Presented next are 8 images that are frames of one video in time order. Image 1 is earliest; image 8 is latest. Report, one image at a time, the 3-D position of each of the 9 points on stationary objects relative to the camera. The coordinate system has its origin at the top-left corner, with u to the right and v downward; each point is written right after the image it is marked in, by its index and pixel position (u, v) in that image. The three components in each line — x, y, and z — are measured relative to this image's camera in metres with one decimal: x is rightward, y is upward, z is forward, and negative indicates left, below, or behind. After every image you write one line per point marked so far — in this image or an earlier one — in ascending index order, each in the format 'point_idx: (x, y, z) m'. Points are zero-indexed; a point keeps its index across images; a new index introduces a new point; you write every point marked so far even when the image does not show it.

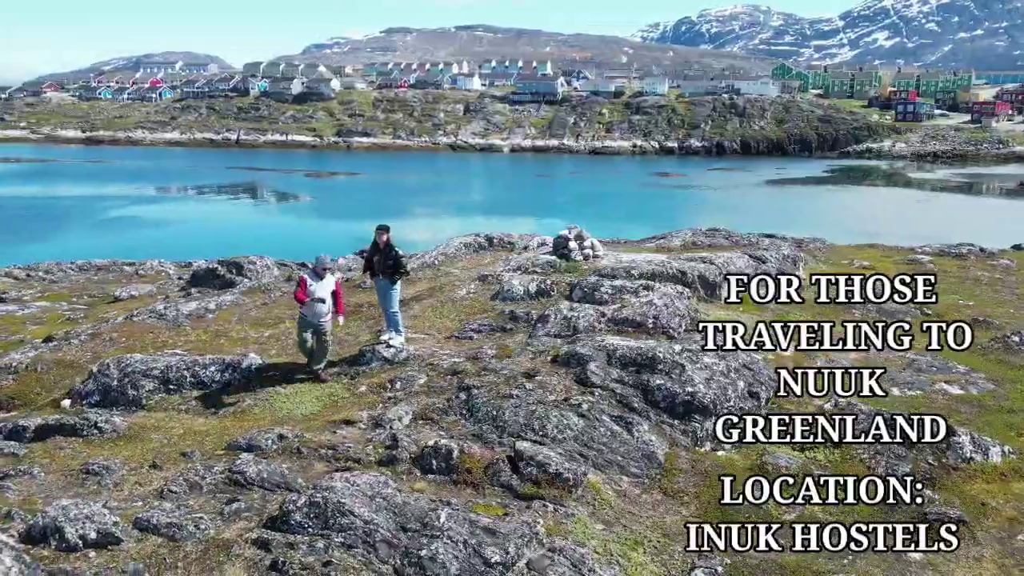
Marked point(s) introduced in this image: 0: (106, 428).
0: (-7.5, -2.6, +13.5) m
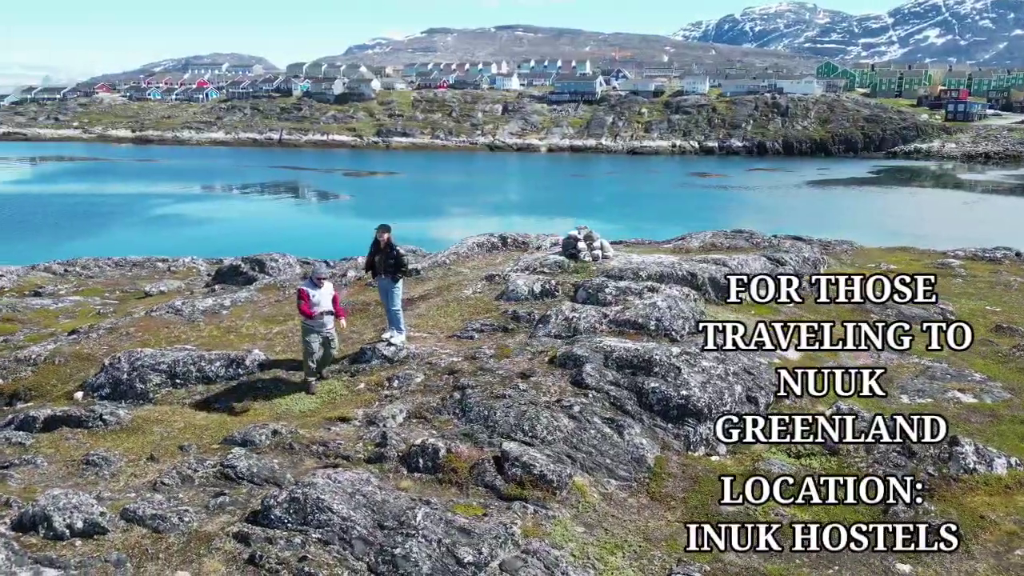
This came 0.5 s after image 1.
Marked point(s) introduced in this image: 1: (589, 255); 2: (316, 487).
0: (-7.6, -2.5, +13.9) m
1: (+2.0, +0.9, +19.6) m
2: (-2.7, -2.7, +10.1) m
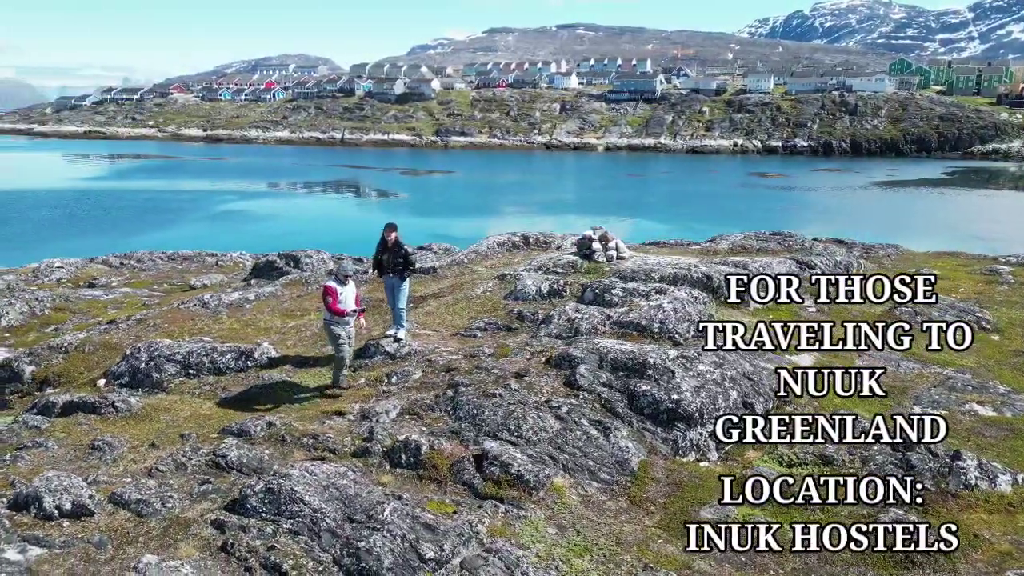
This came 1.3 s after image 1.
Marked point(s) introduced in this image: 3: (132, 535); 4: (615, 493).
0: (-7.7, -2.3, +14.5) m
1: (+2.4, +0.8, +19.4) m
2: (-3.1, -2.7, +10.3) m
3: (-5.1, -3.3, +9.8) m
4: (+1.6, -3.1, +11.3) m
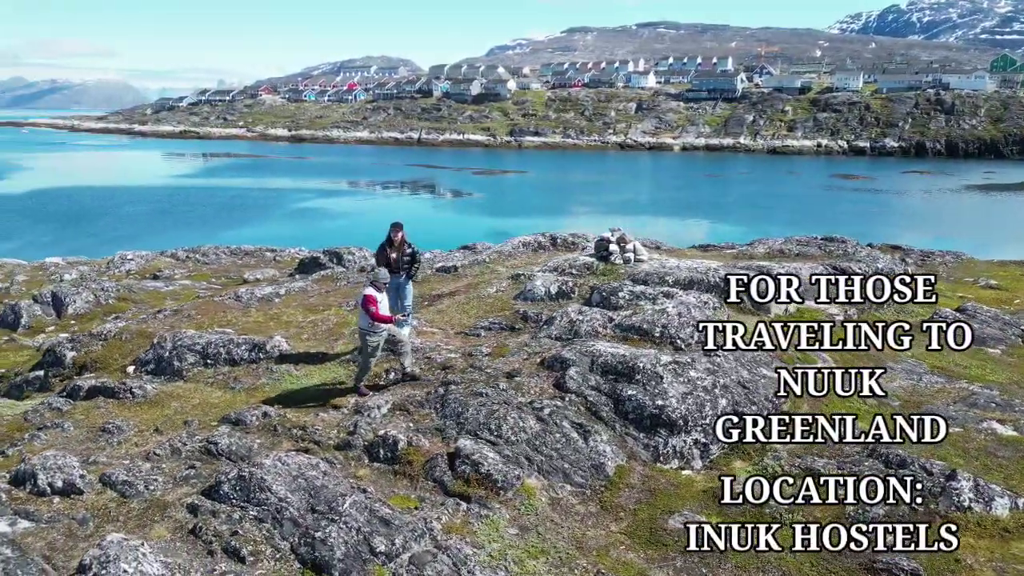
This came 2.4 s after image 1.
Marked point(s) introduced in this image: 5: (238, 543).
0: (-7.8, -2.2, +15.3) m
1: (+2.8, +0.8, +19.2) m
2: (-3.6, -2.6, +10.7) m
3: (-5.6, -3.2, +10.4) m
4: (+1.1, -3.2, +11.2) m
5: (-3.5, -3.3, +9.6) m
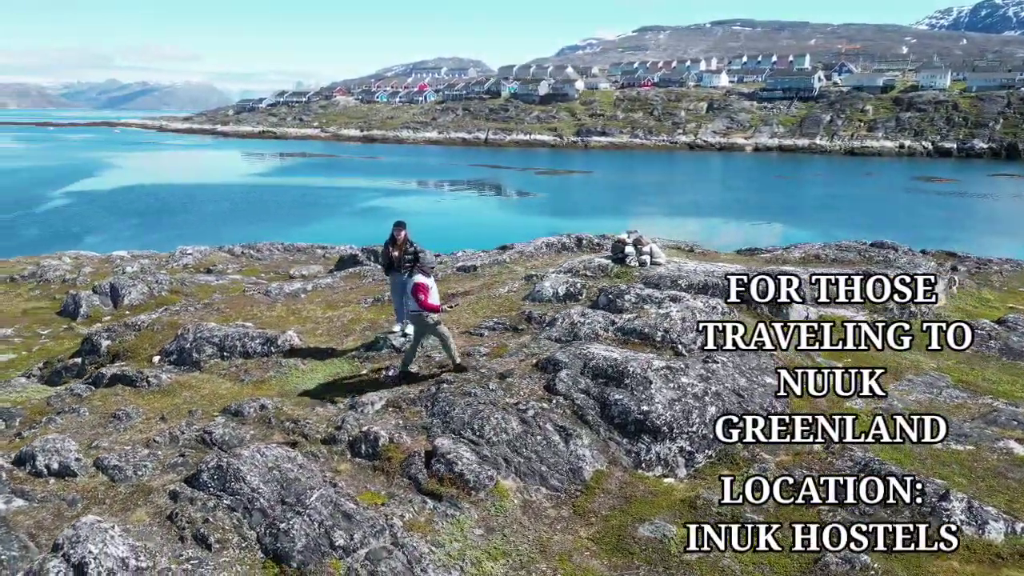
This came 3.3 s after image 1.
0: (-7.8, -2.0, +15.9) m
1: (+3.2, +0.7, +18.9) m
2: (-4.0, -2.5, +11.0) m
3: (-6.1, -3.1, +10.8) m
4: (+0.7, -3.2, +11.1) m
5: (-4.1, -3.3, +9.9) m
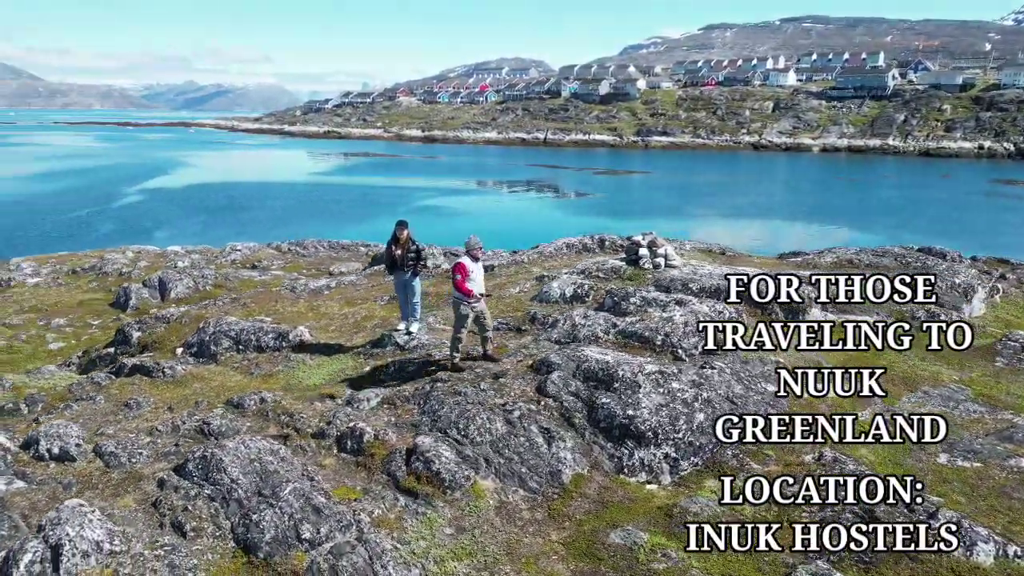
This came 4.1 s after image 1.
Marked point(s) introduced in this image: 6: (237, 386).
0: (-7.7, -1.9, +16.5) m
1: (+3.5, +0.6, +18.6) m
2: (-4.4, -2.5, +11.3) m
3: (-6.4, -3.0, +11.3) m
4: (+0.4, -3.2, +11.0) m
5: (-4.5, -3.2, +10.2) m
6: (-5.9, -2.1, +15.6) m
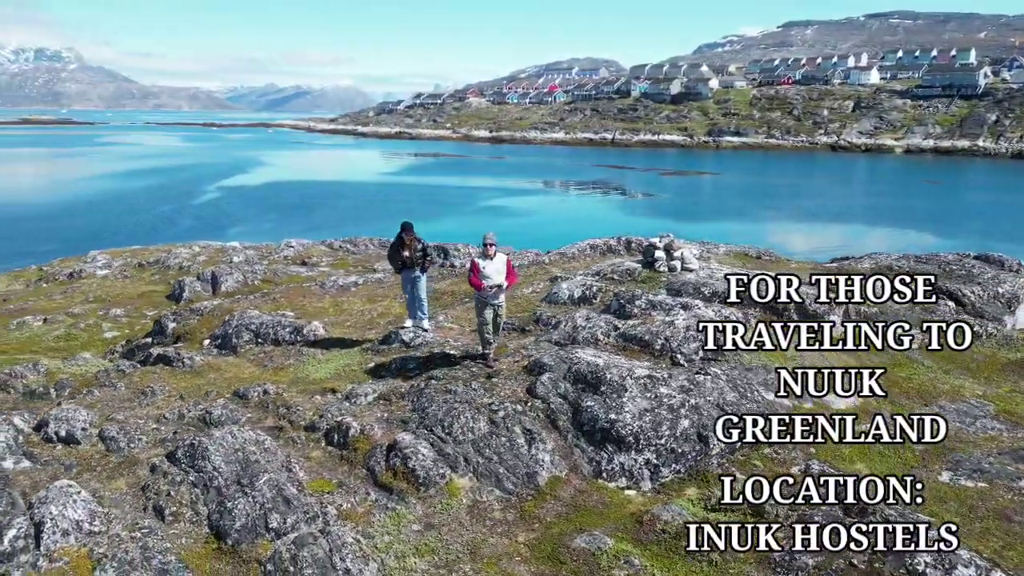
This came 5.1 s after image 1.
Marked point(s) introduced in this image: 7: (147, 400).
0: (-7.6, -1.8, +17.2) m
1: (+3.8, +0.6, +18.3) m
2: (-4.7, -2.4, +11.6) m
3: (-6.8, -2.9, +11.9) m
4: (0.0, -3.2, +11.0) m
5: (-5.0, -3.1, +10.6) m
6: (-5.8, -2.0, +16.1) m
7: (-7.5, -2.3, +15.0) m
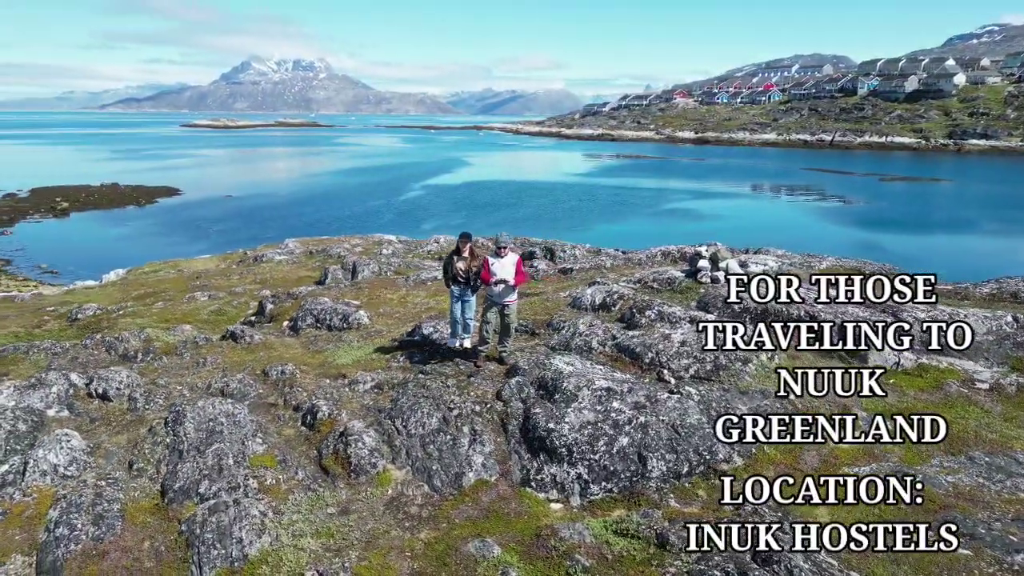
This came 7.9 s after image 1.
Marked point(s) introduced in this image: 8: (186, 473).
0: (-6.8, -1.4, +19.0) m
1: (+4.6, +0.3, +17.1) m
2: (-5.5, -2.1, +12.9) m
3: (-7.5, -2.5, +13.7) m
4: (-1.2, -3.2, +11.1) m
5: (-6.1, -2.8, +12.0) m
6: (-5.4, -1.7, +17.6) m
7: (-7.3, -1.9, +16.9) m
8: (-5.0, -2.8, +11.3) m
